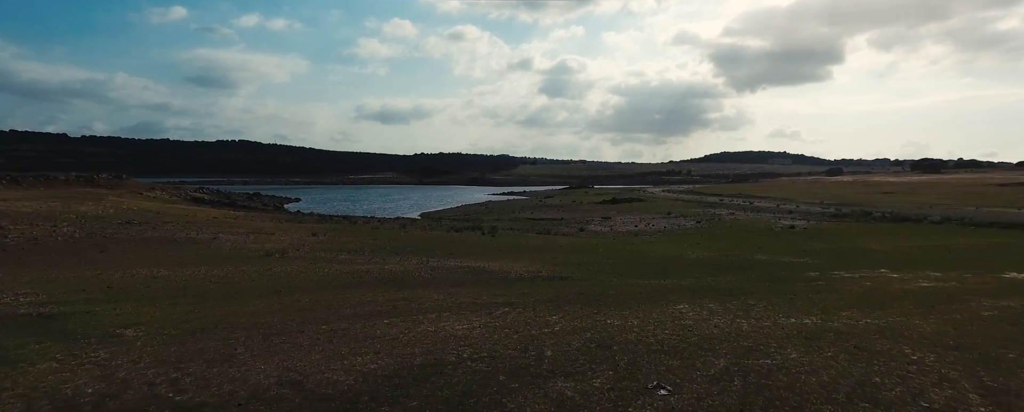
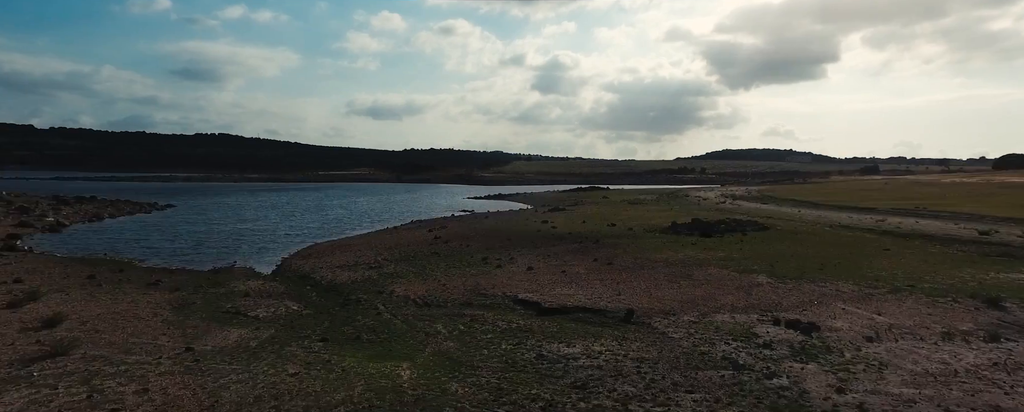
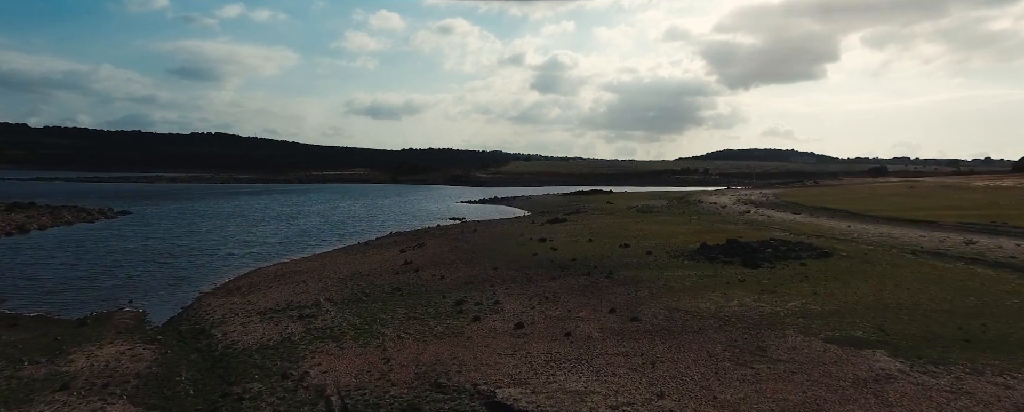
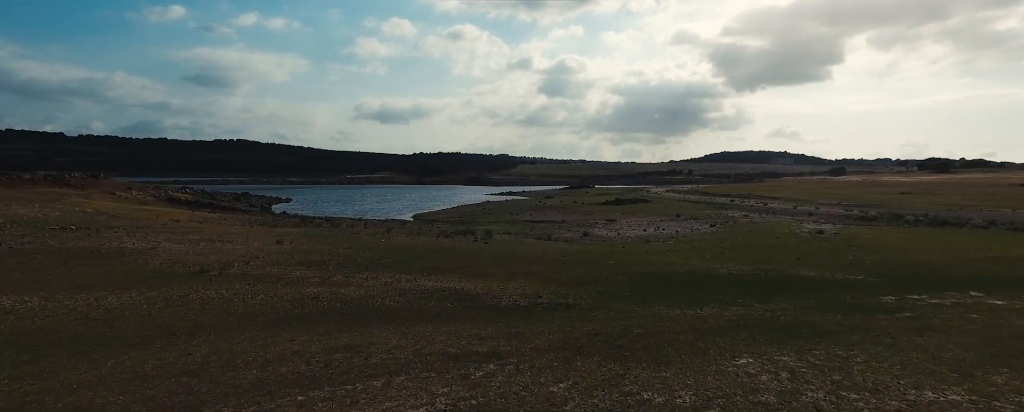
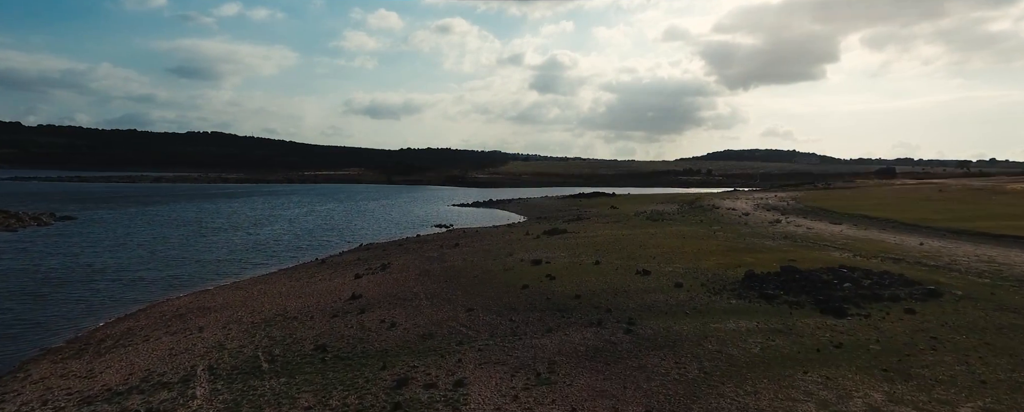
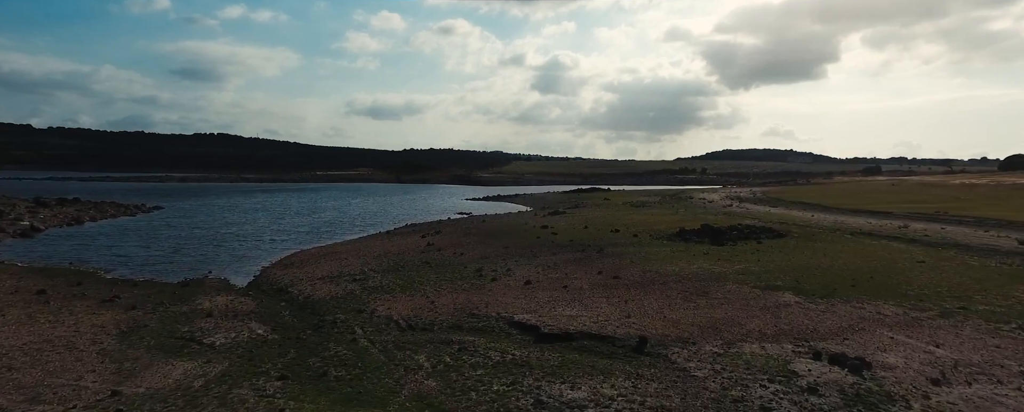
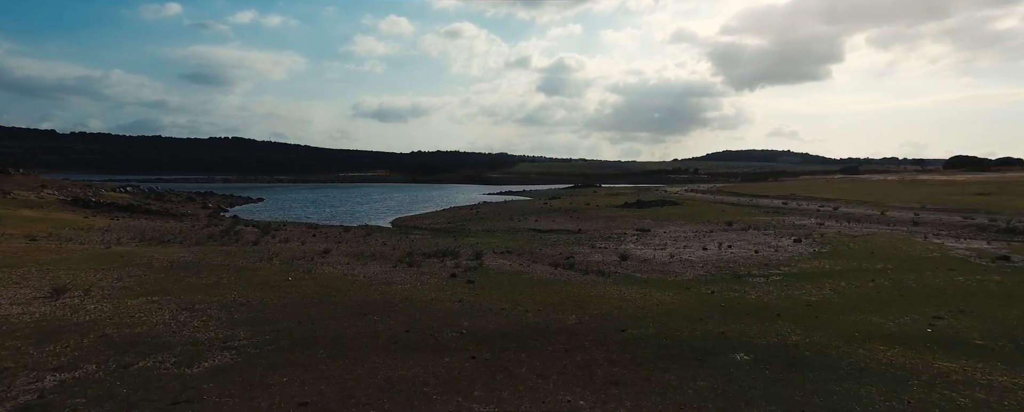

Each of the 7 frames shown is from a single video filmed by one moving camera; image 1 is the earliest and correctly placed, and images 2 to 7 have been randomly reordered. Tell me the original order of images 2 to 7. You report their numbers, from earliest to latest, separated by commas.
4, 7, 2, 6, 3, 5
